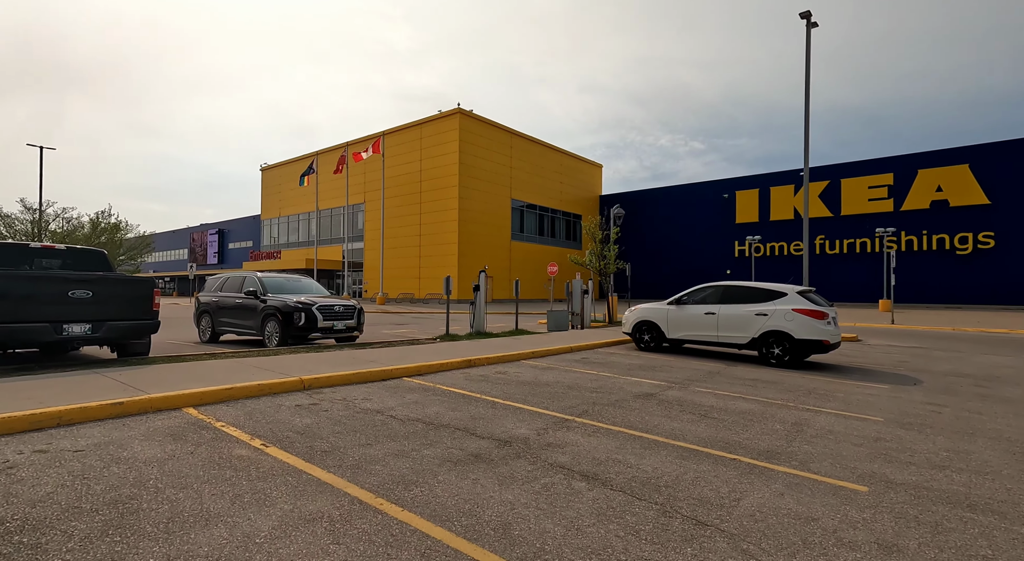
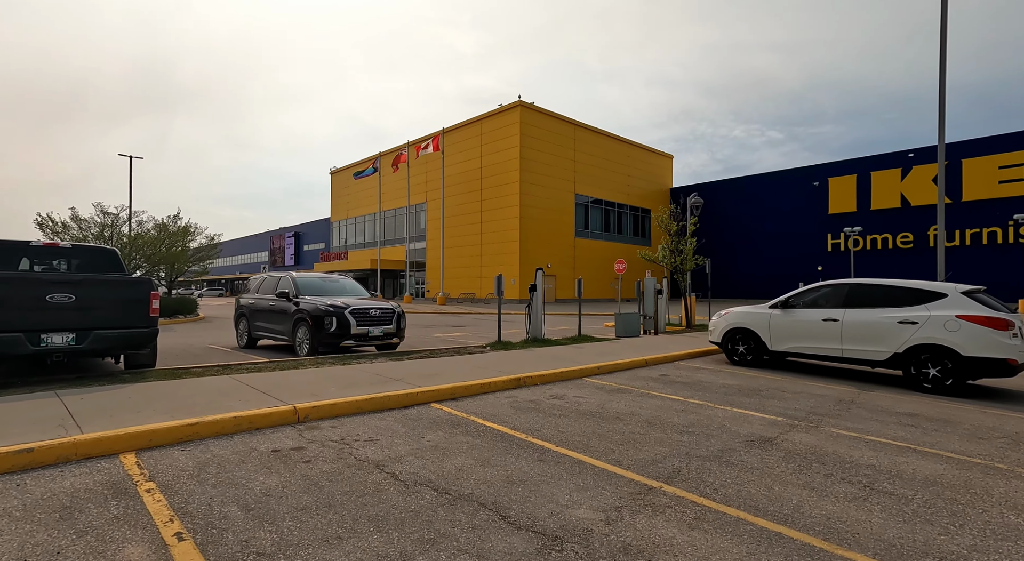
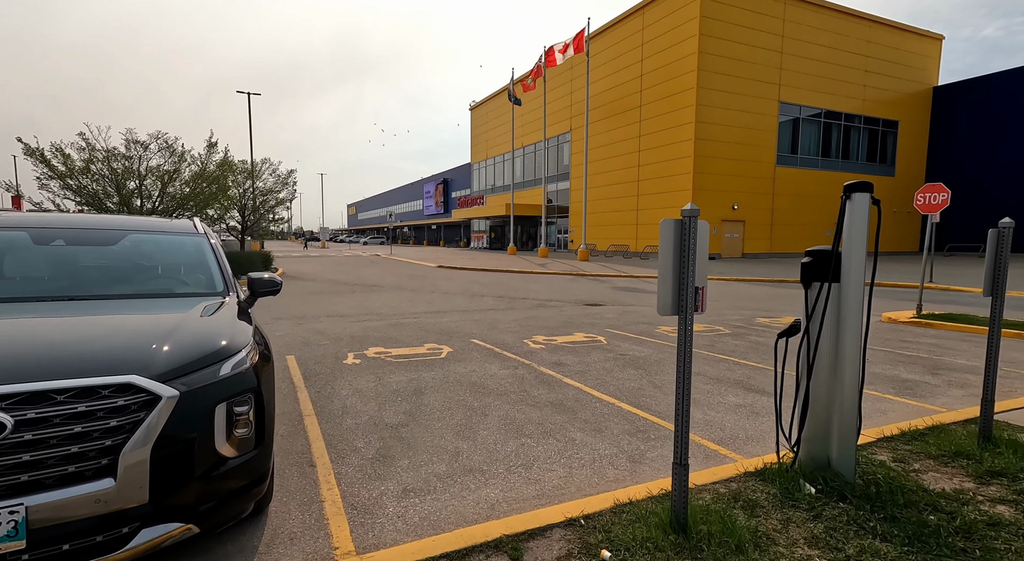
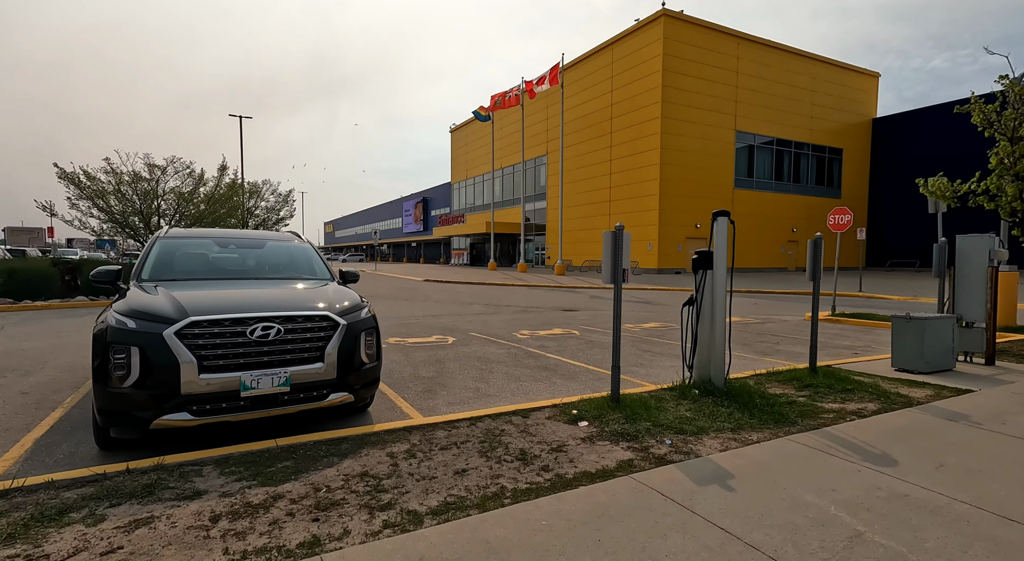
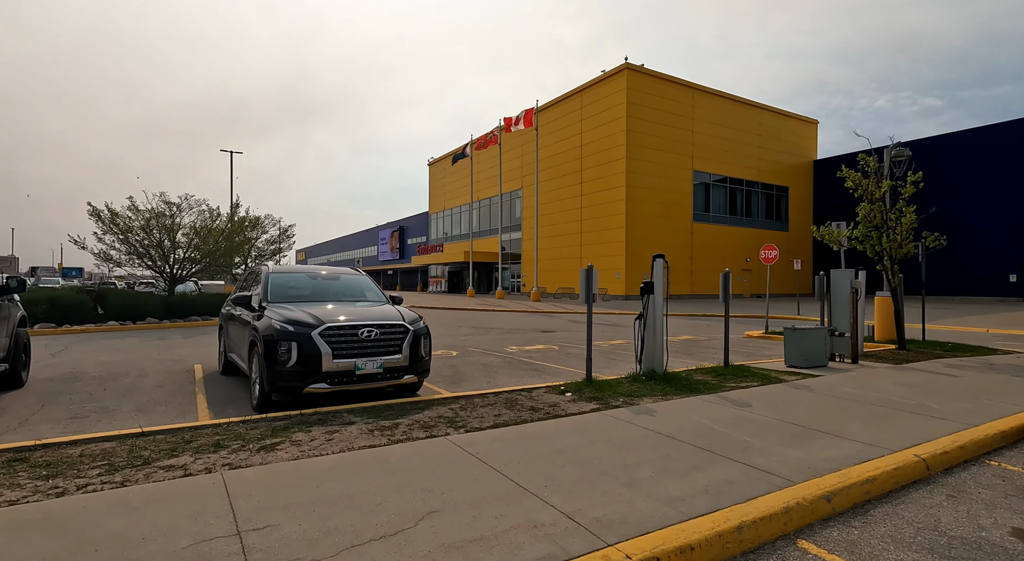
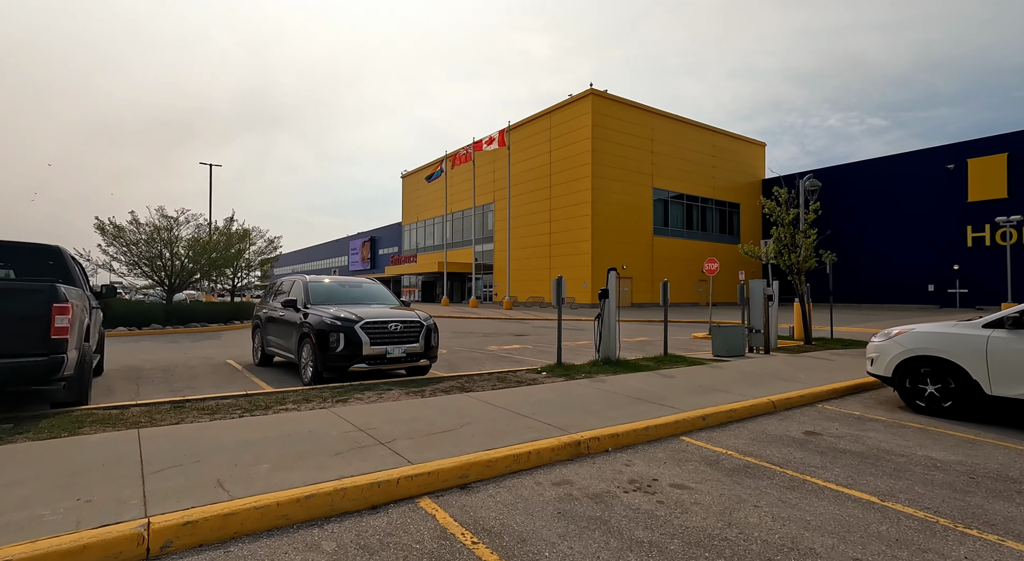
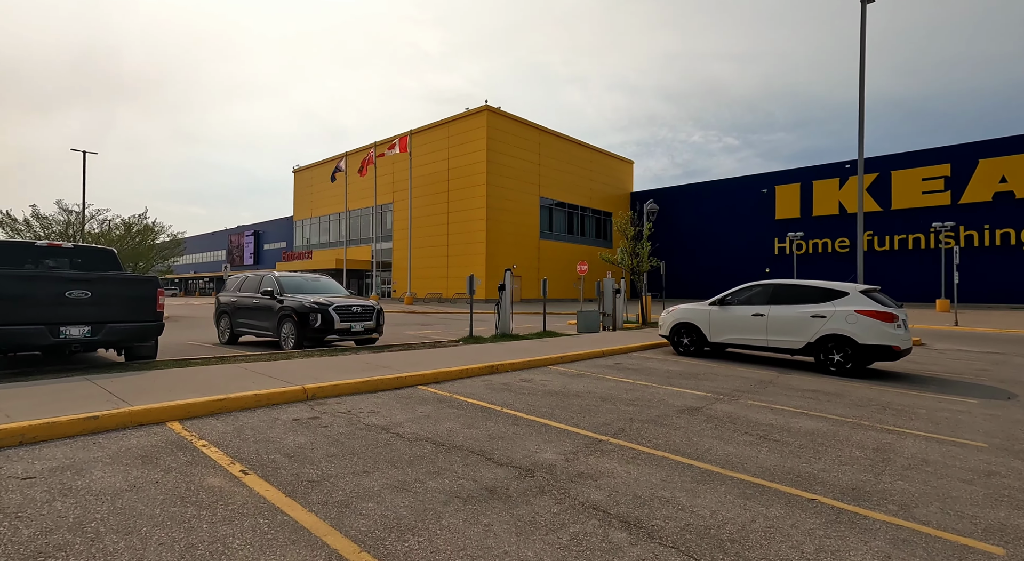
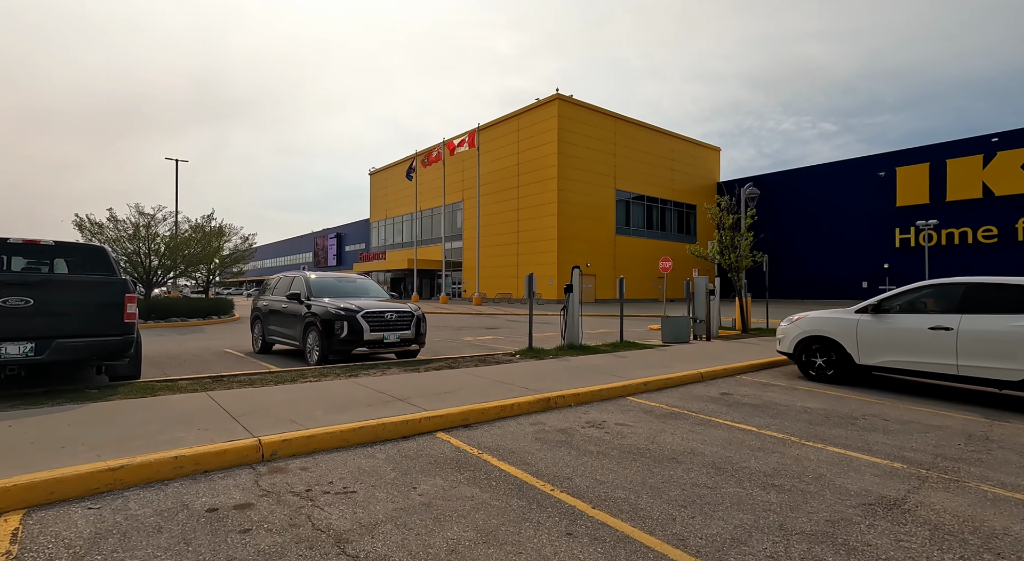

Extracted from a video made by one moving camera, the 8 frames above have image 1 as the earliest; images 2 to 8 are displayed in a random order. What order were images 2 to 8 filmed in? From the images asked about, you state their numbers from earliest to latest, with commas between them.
7, 2, 8, 6, 5, 4, 3
